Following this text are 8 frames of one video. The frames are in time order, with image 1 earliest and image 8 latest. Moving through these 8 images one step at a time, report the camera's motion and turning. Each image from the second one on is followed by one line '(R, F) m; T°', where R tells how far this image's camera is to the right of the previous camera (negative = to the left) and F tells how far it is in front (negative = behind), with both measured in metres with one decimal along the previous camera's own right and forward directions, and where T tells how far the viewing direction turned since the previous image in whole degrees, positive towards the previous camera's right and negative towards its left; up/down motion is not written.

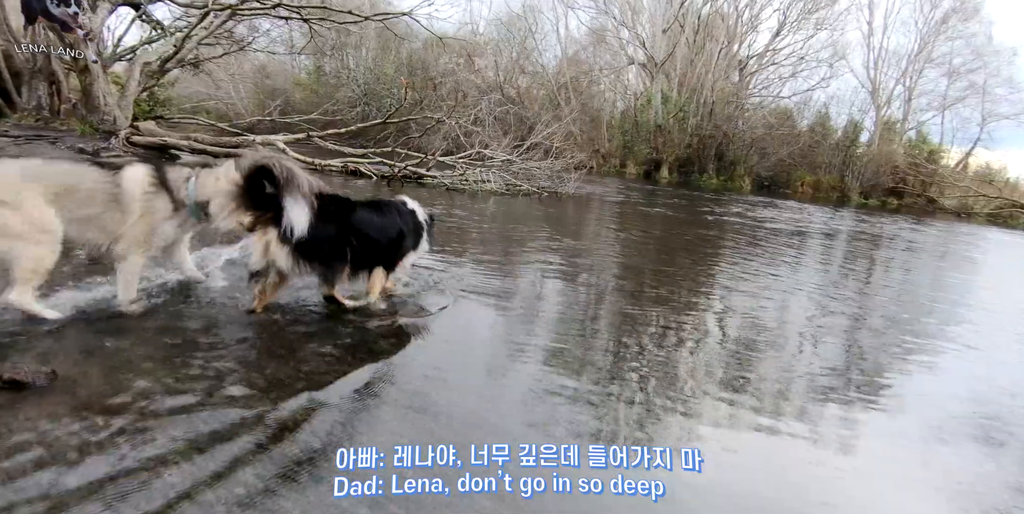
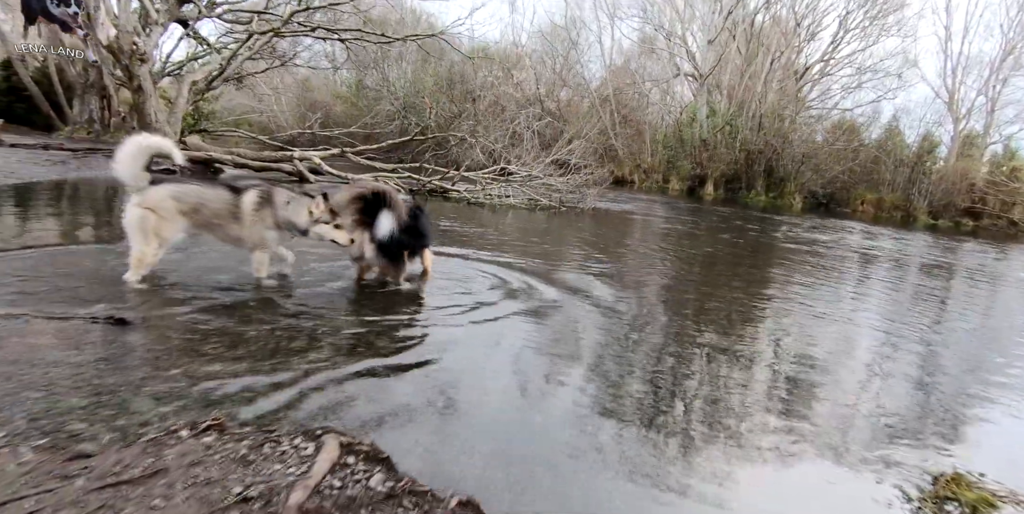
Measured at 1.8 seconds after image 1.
(0.0, +0.4) m; -4°
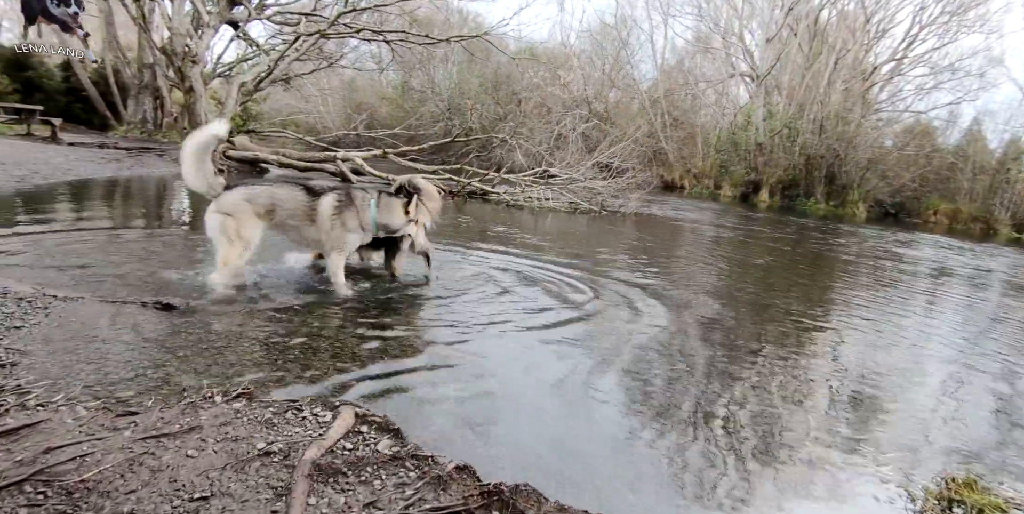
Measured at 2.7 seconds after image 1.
(+0.1, +0.3) m; -5°
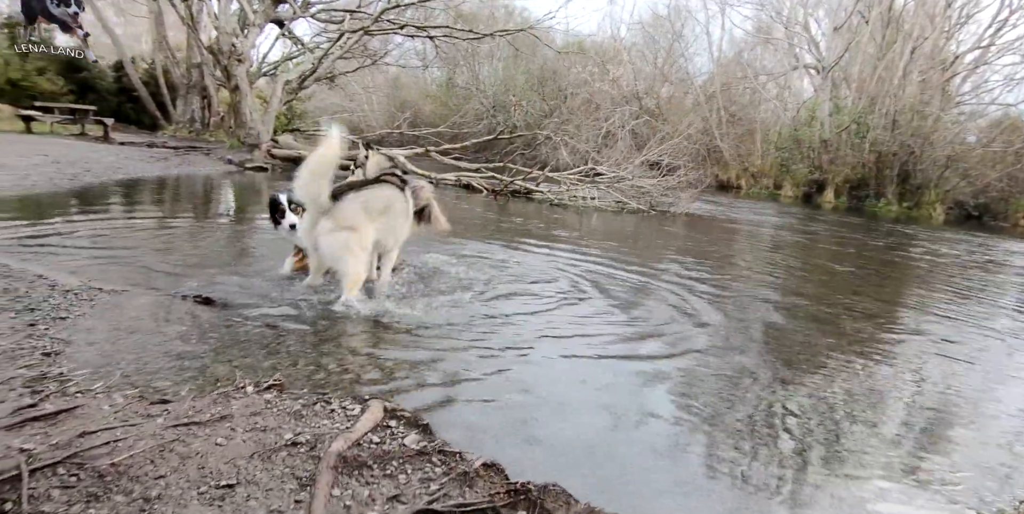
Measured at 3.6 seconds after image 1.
(+0.1, +0.4) m; -5°
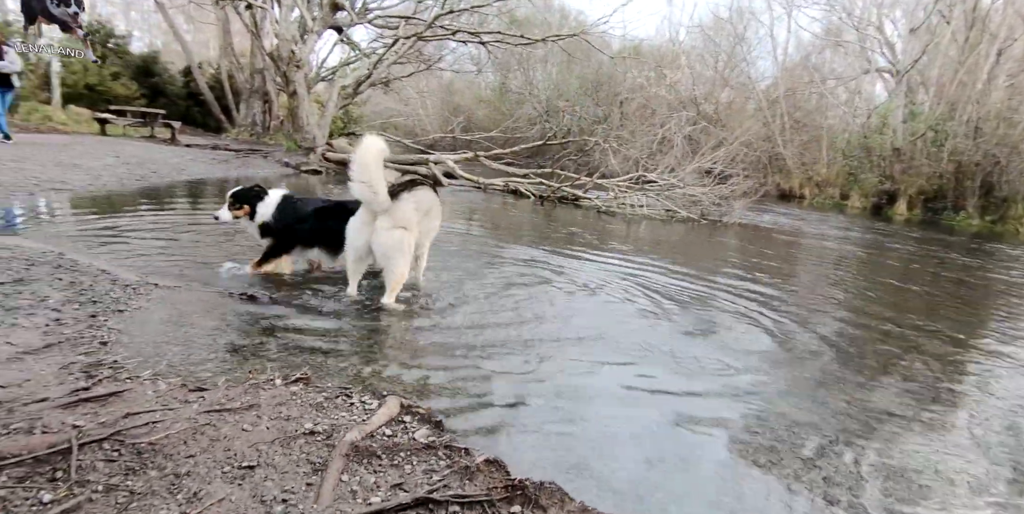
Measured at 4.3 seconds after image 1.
(+0.2, +0.1) m; -5°
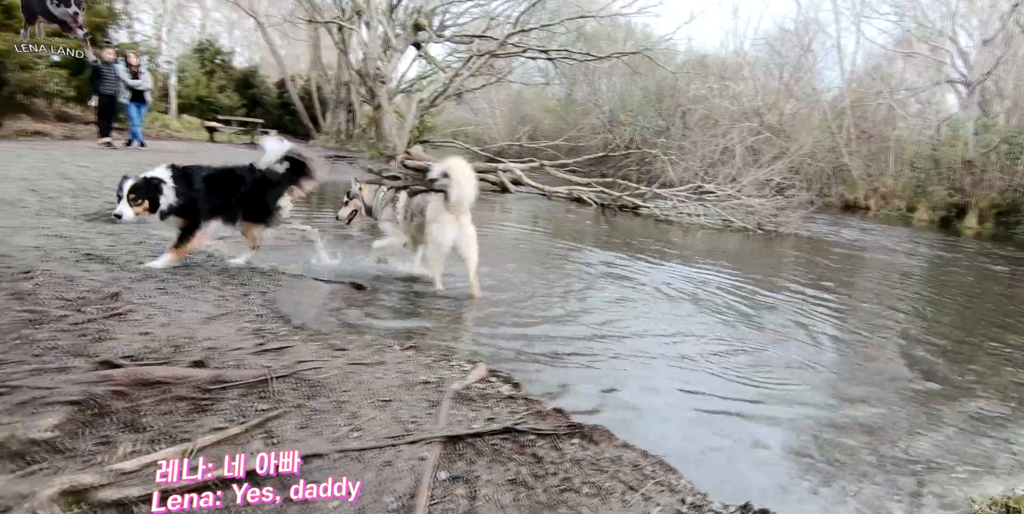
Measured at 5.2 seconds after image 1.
(0.0, -0.6) m; -6°
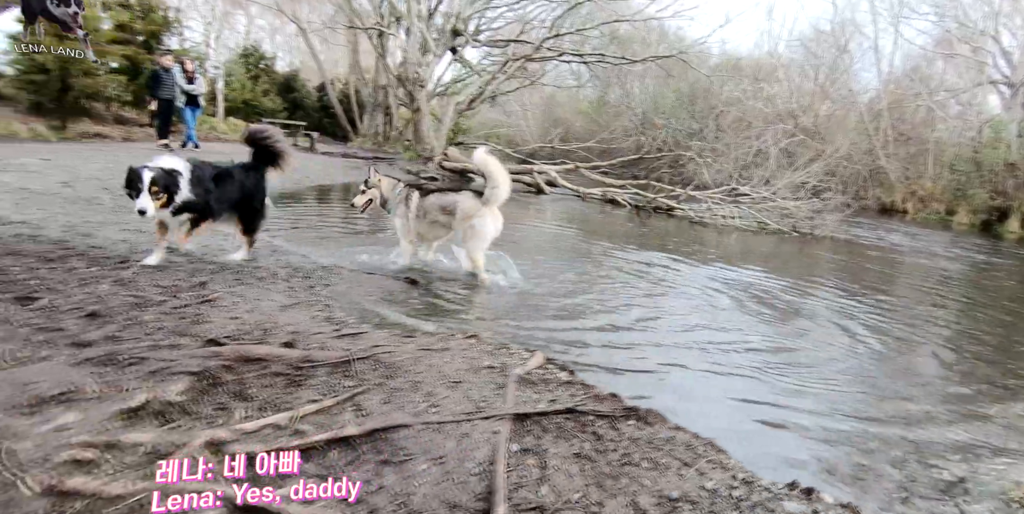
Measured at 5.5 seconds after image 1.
(-0.1, -0.2) m; -2°
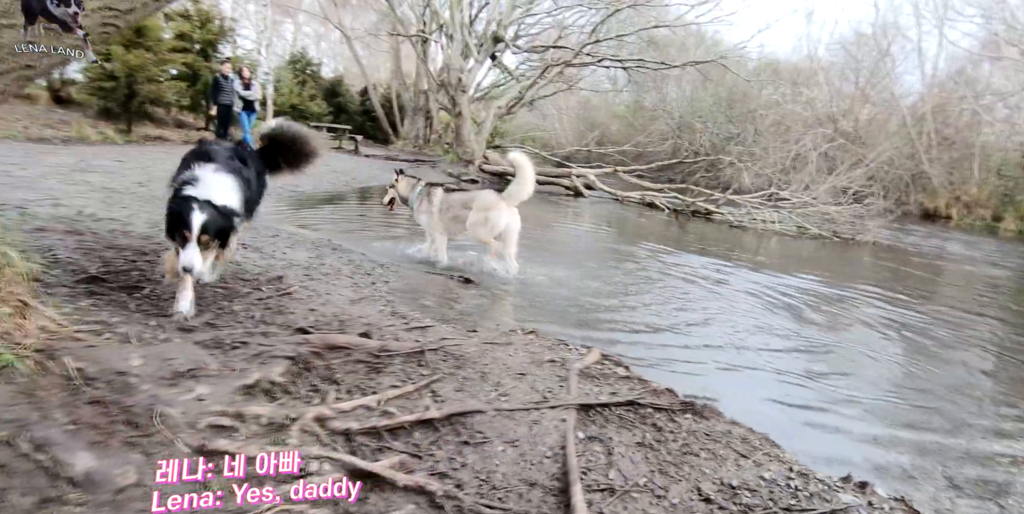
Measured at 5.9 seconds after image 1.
(-0.1, -0.1) m; -3°
